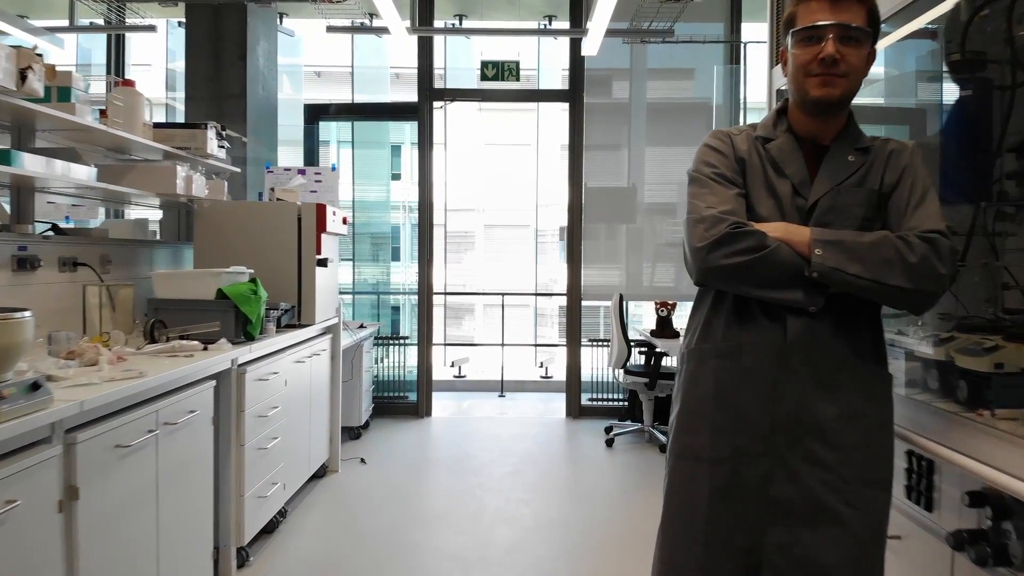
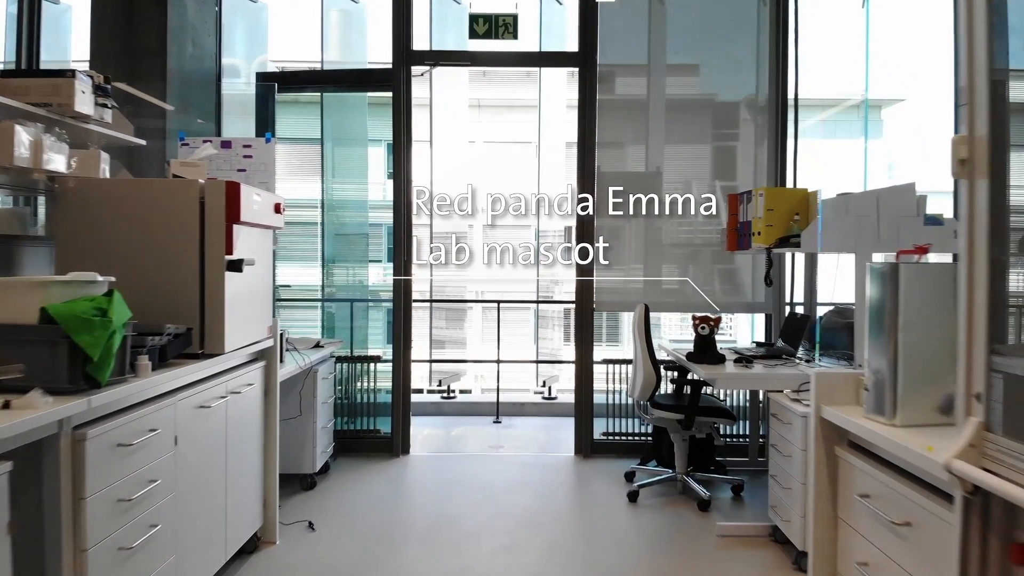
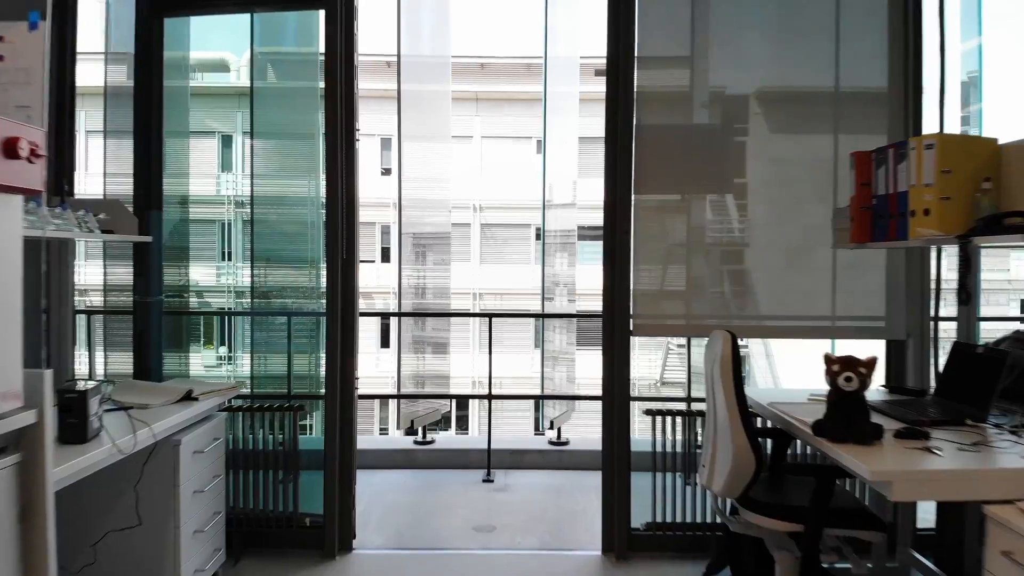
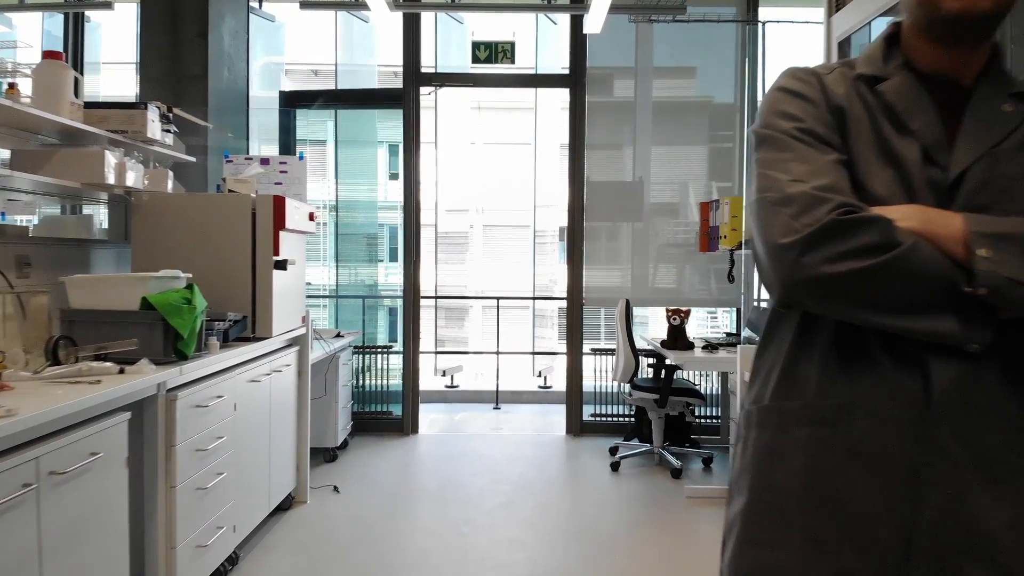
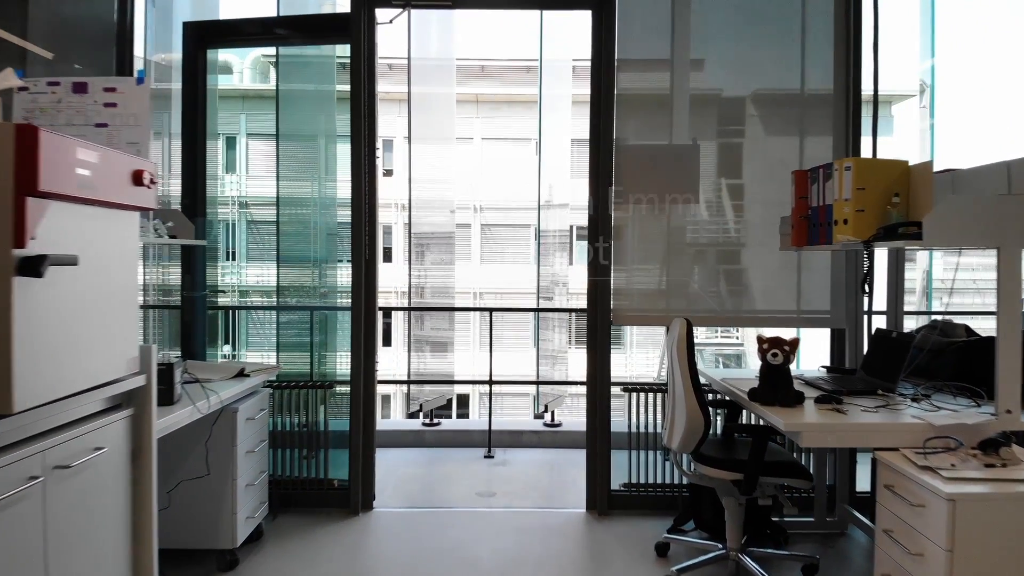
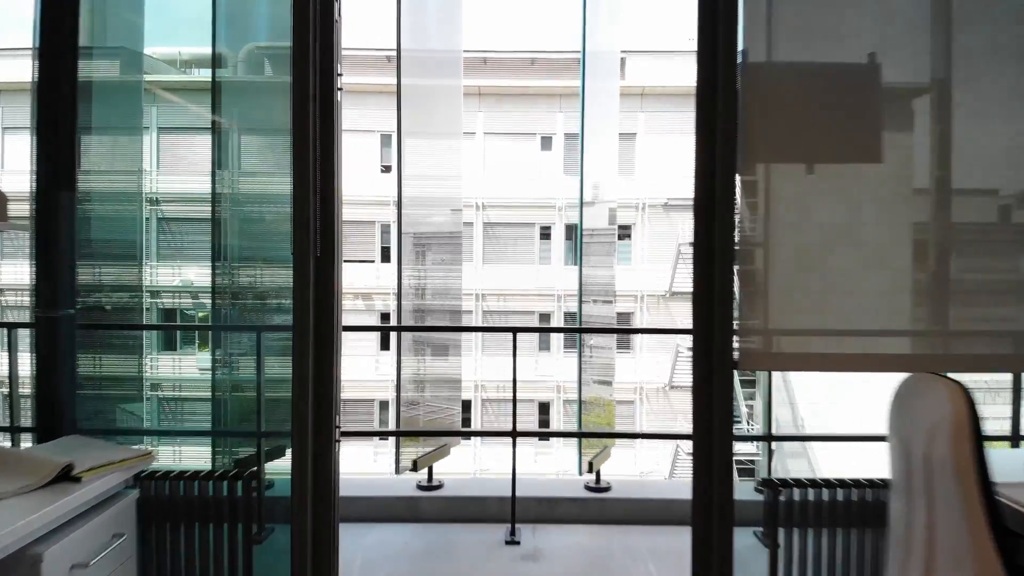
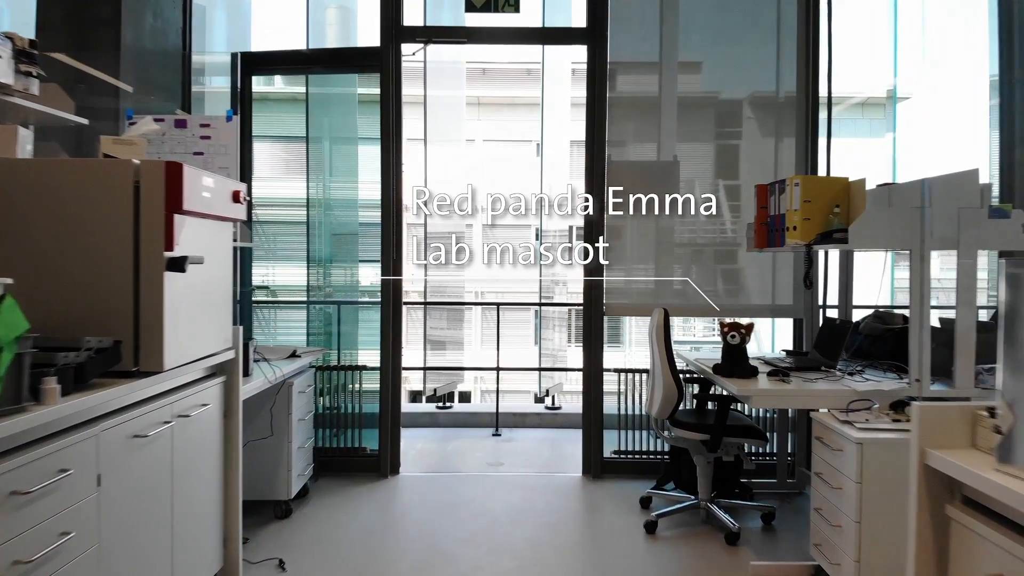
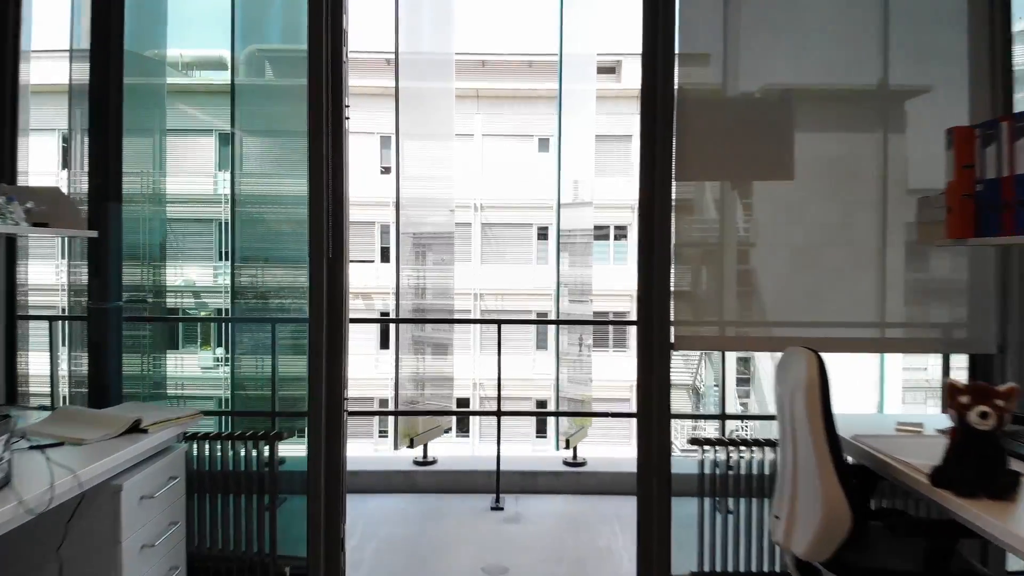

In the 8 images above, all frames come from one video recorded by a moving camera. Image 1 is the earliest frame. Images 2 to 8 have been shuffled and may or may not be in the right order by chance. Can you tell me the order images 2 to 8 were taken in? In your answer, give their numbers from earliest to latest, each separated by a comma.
4, 2, 7, 5, 3, 8, 6
